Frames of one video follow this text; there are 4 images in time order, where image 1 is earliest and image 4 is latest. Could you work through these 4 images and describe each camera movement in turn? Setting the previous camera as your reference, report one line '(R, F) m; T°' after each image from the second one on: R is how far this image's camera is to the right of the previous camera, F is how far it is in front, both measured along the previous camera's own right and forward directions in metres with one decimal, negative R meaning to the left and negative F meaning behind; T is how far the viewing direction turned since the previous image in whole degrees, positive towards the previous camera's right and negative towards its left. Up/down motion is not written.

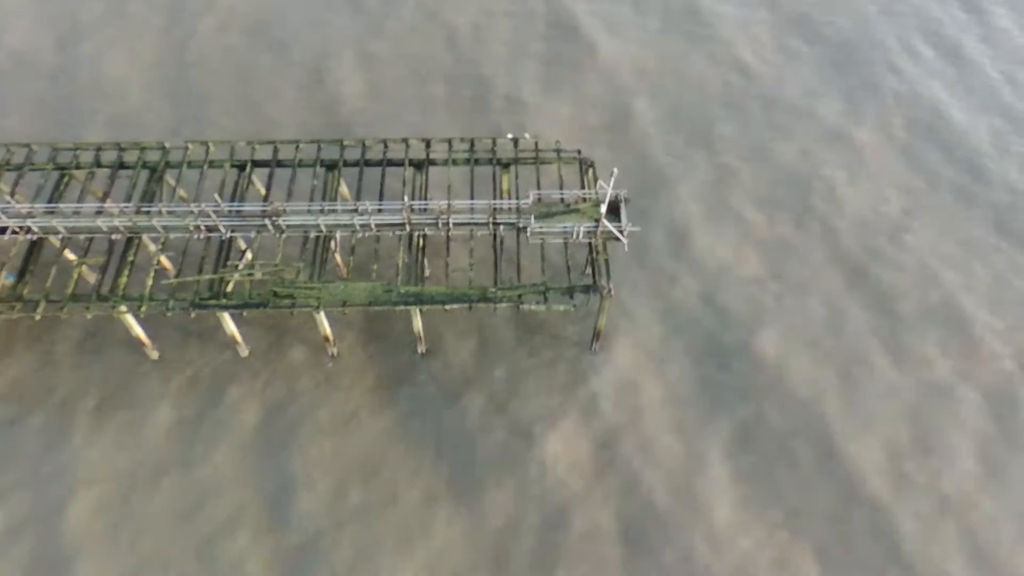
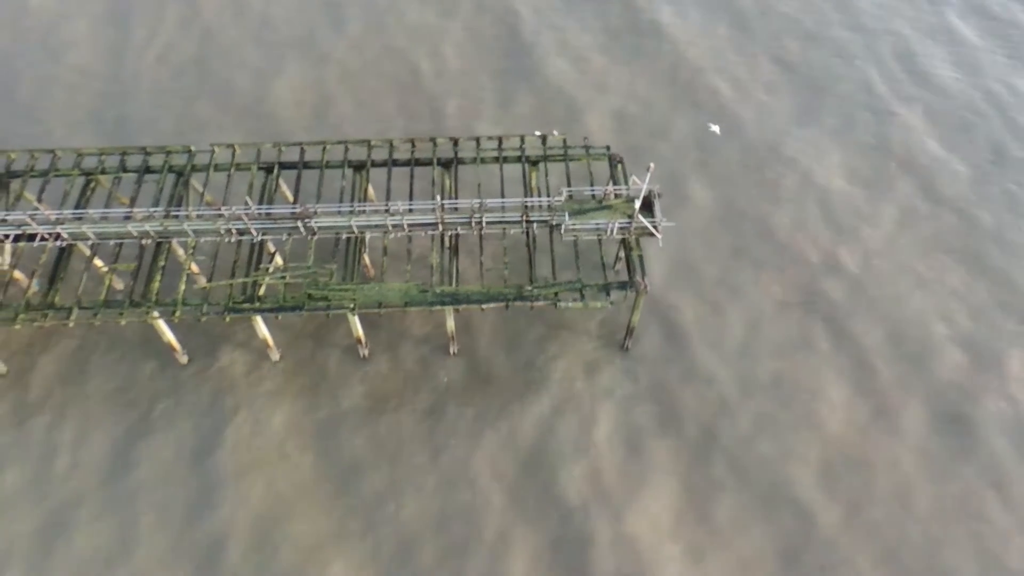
(-1.1, +0.1) m; 0°
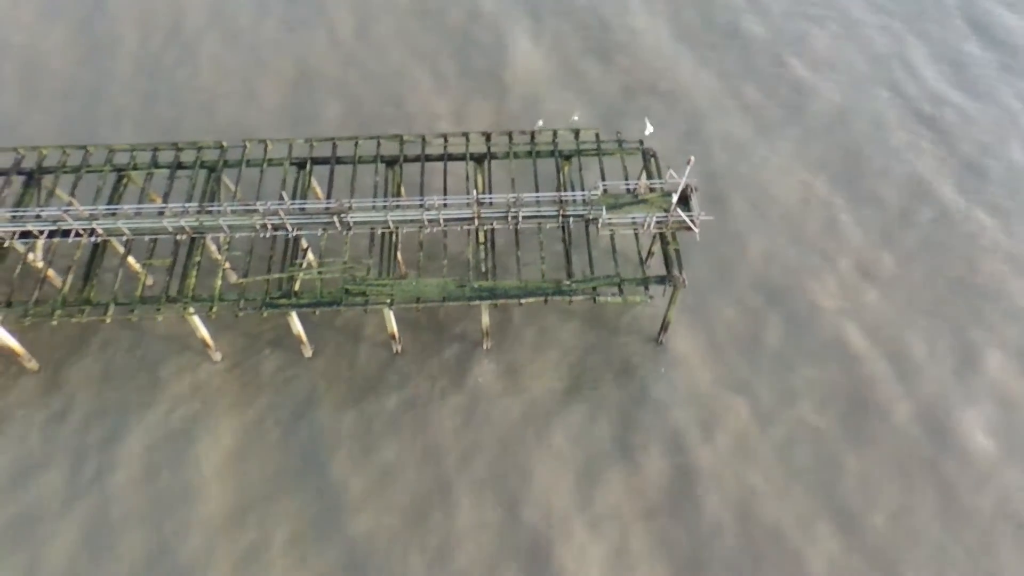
(-1.0, +0.1) m; 0°
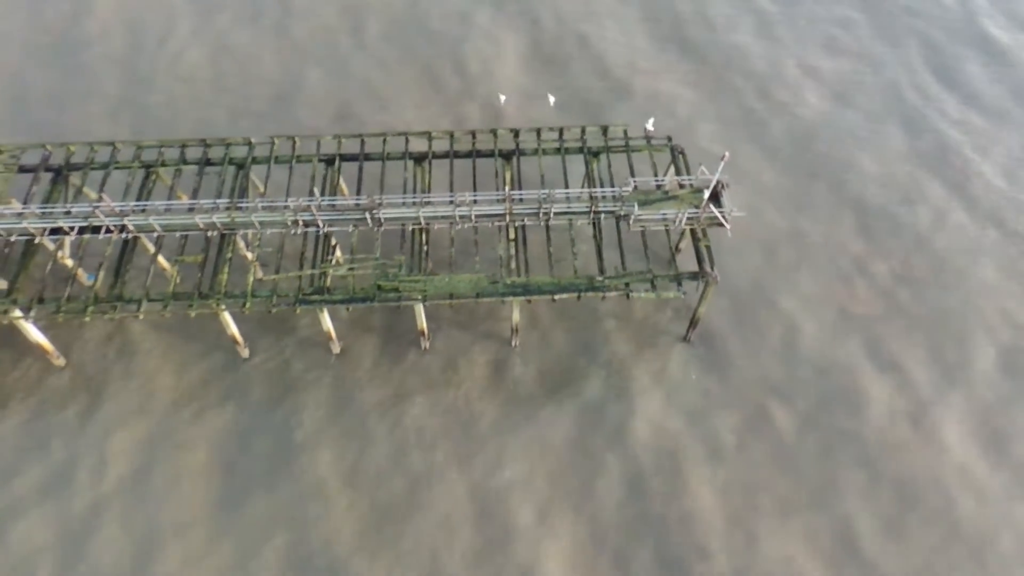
(-0.9, 0.0) m; 0°
